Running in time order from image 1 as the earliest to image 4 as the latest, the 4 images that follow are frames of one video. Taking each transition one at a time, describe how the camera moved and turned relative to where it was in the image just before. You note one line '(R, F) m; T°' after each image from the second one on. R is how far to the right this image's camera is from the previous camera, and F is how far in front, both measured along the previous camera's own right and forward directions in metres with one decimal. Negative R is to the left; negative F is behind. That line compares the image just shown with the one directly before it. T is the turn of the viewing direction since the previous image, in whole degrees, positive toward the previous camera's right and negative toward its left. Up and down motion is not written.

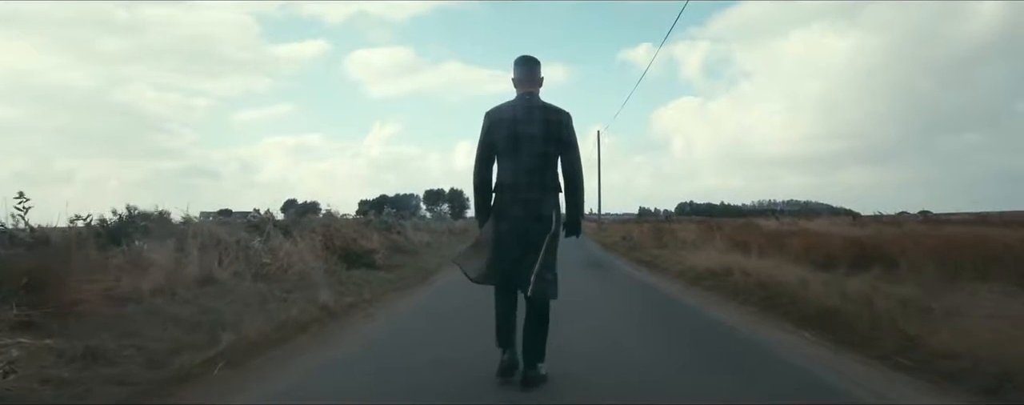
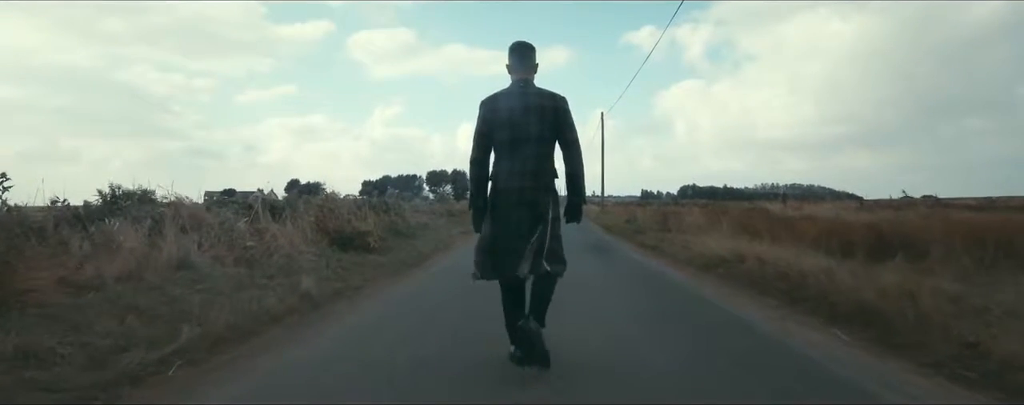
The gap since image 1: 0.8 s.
(+0.1, +1.0) m; 0°
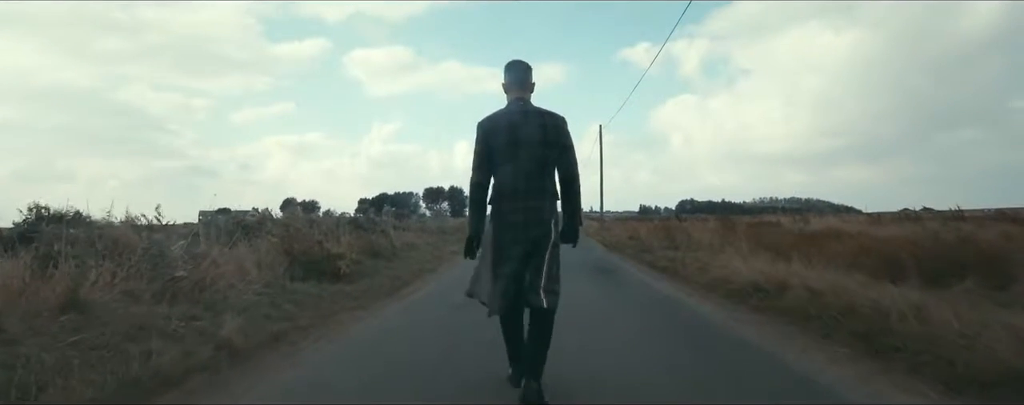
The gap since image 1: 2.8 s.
(+0.1, +2.7) m; 0°
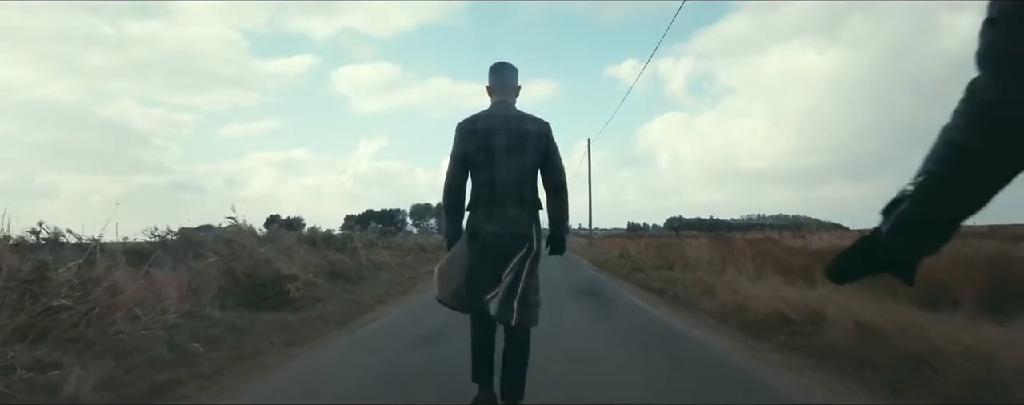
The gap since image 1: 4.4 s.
(+0.2, +2.4) m; +1°
